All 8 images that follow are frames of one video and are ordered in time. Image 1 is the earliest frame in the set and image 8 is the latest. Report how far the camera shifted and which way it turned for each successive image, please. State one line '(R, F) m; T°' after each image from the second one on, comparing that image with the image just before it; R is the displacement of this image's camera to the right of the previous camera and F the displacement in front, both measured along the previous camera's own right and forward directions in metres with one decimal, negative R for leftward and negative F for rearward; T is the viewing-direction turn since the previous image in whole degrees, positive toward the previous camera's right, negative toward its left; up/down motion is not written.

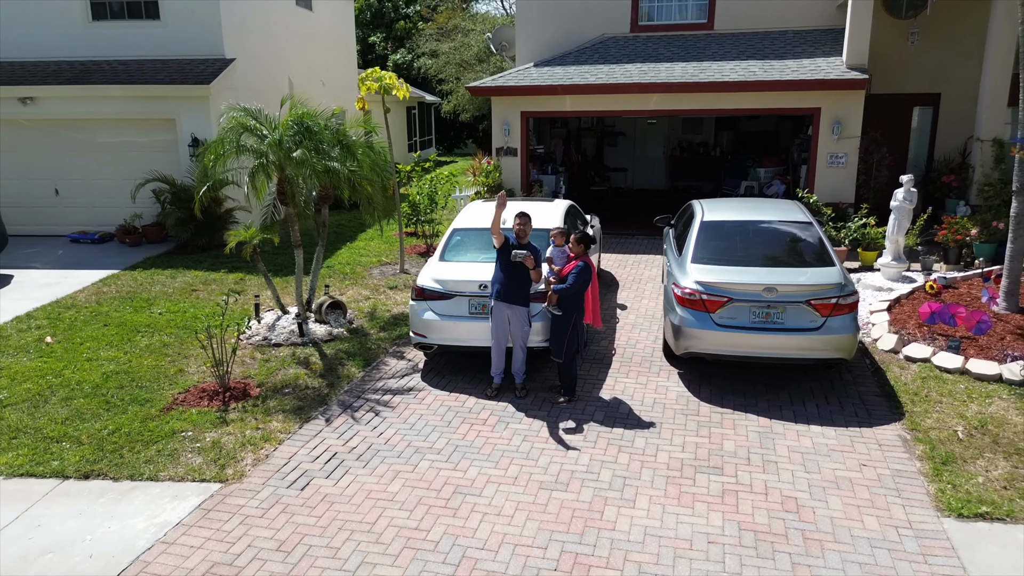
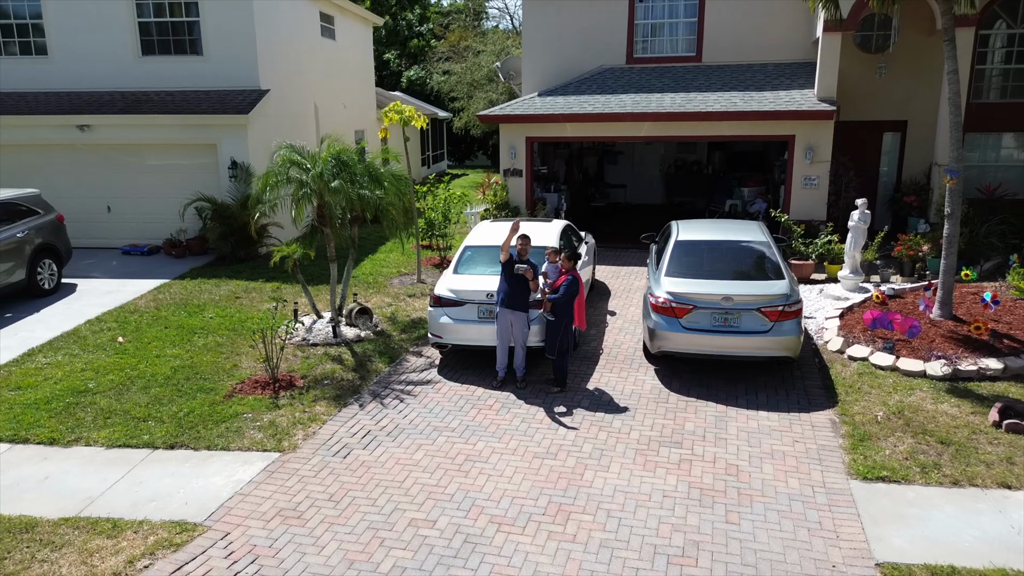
(+0.1, -1.2) m; -1°
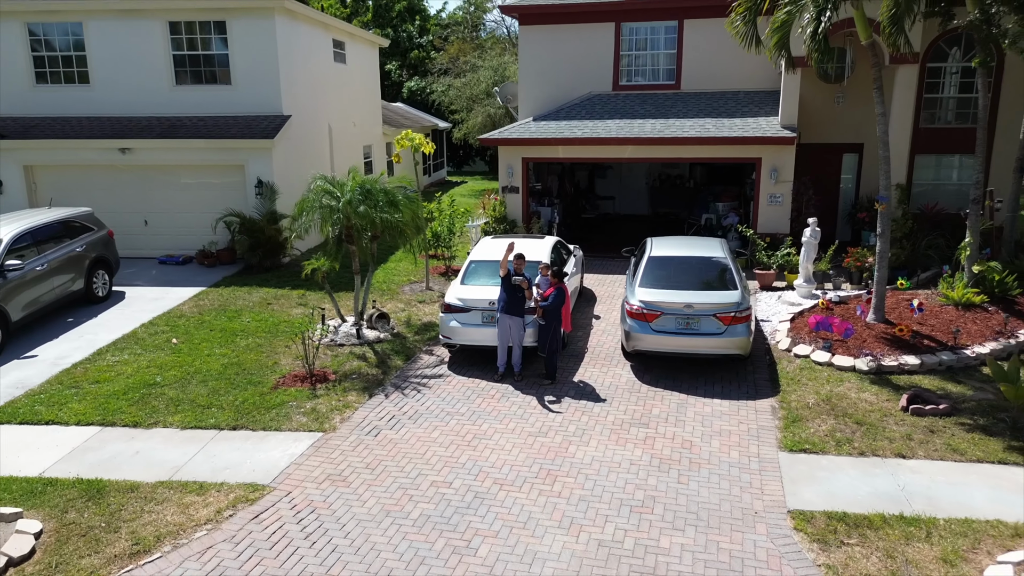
(0.0, -1.5) m; 0°
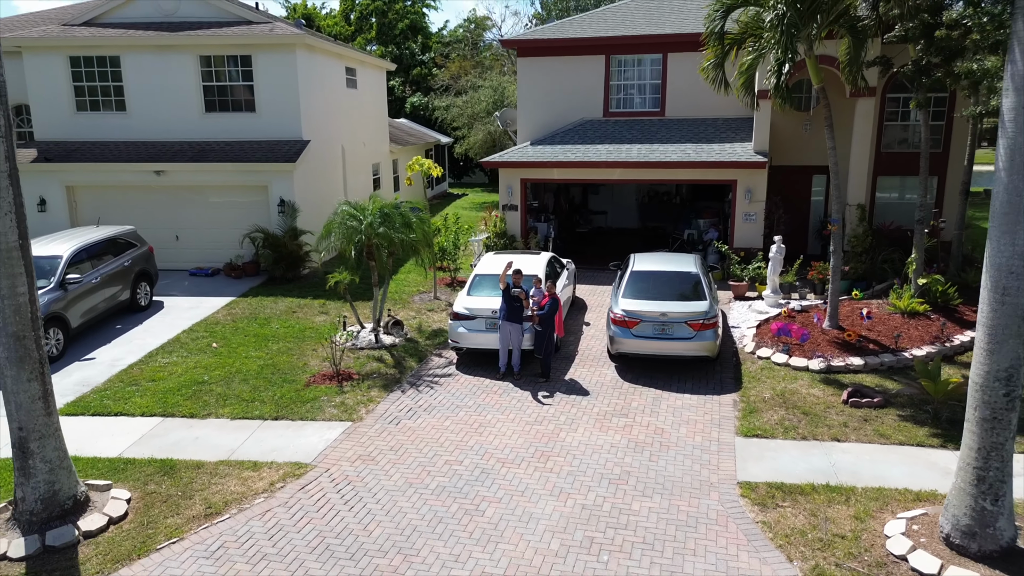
(0.0, -1.4) m; 0°
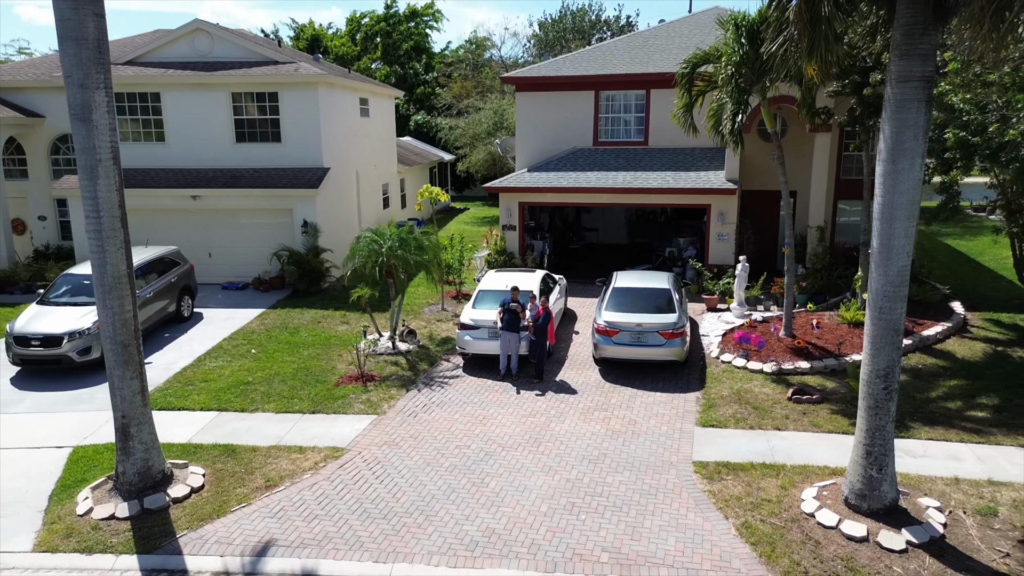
(0.0, -1.8) m; 0°
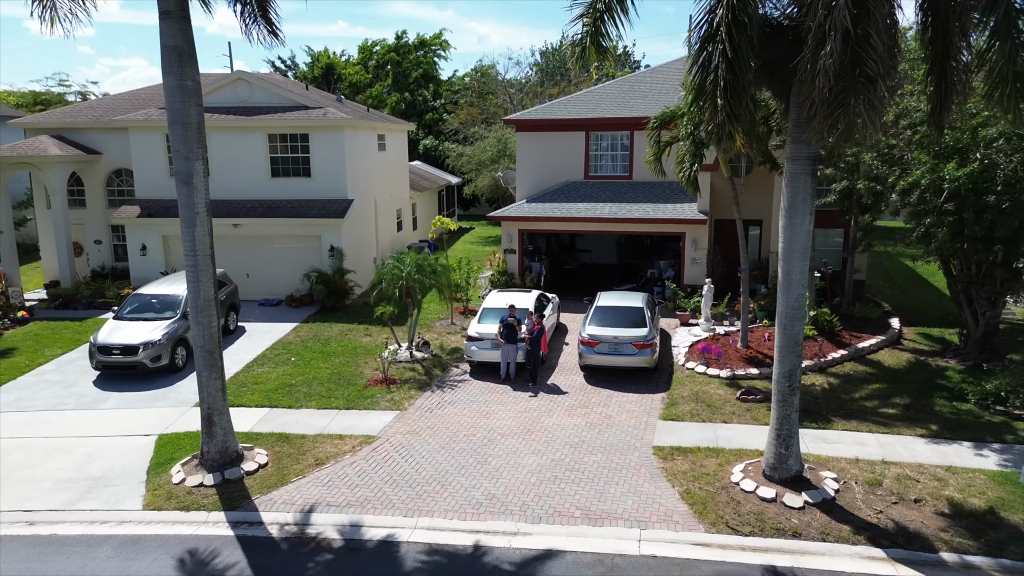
(+0.1, -2.5) m; 0°
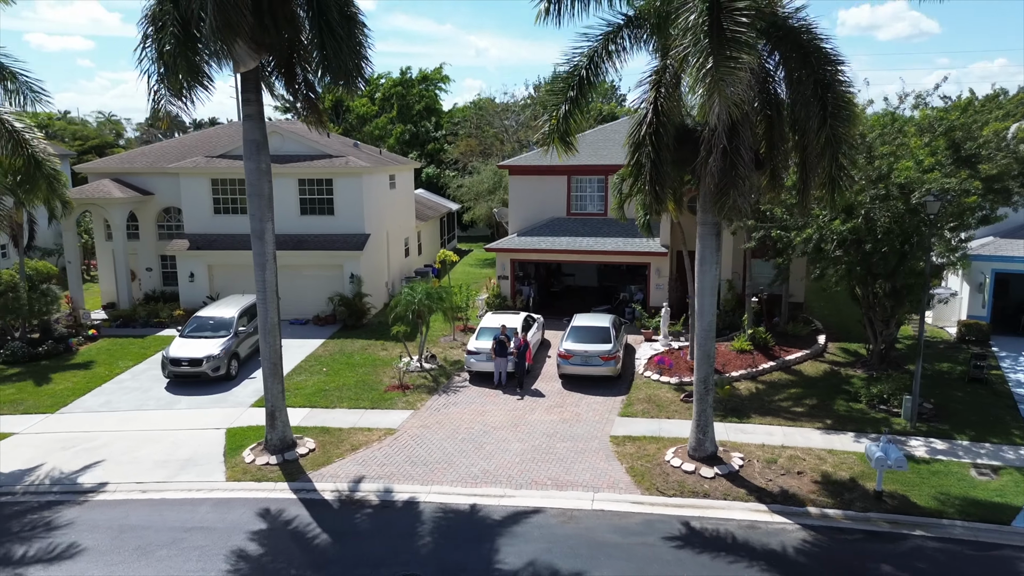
(+0.2, -3.6) m; 0°
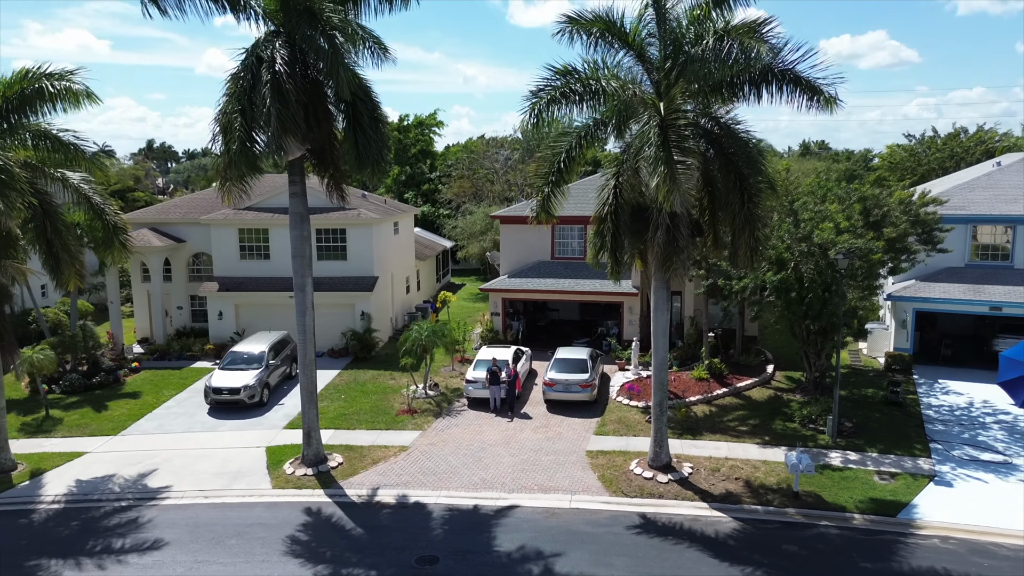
(-0.1, -3.3) m; +1°
